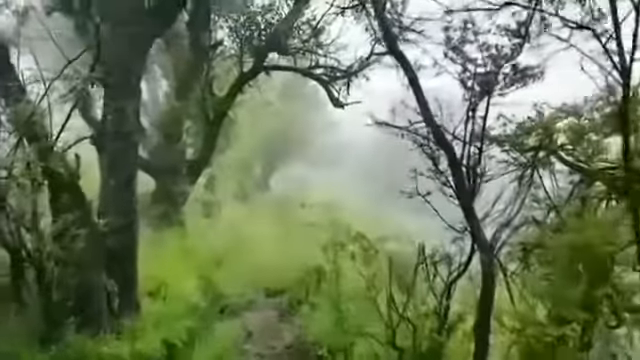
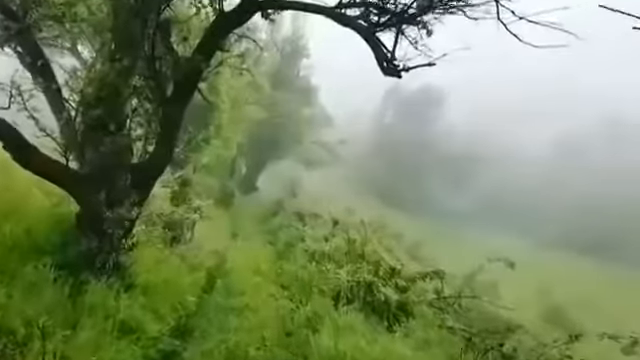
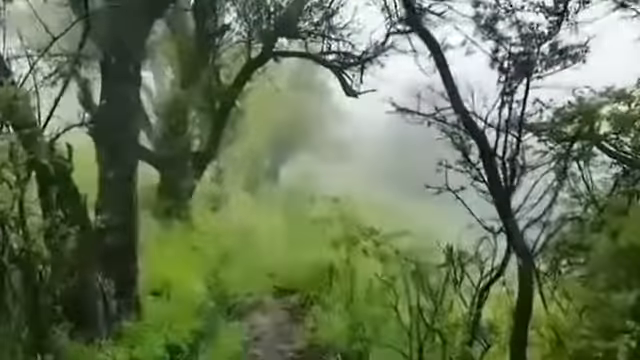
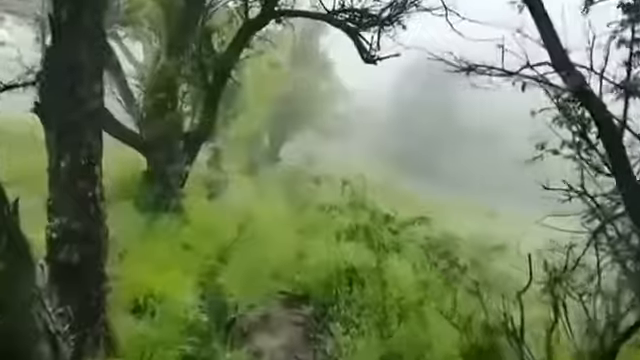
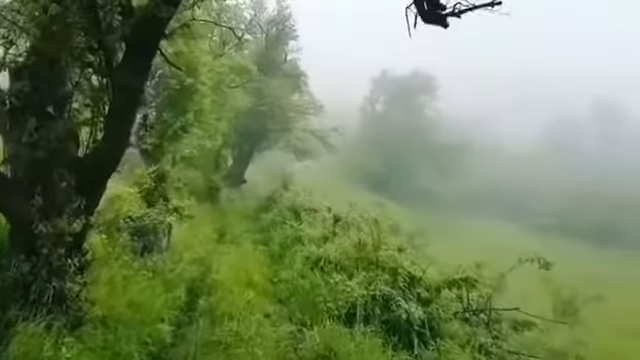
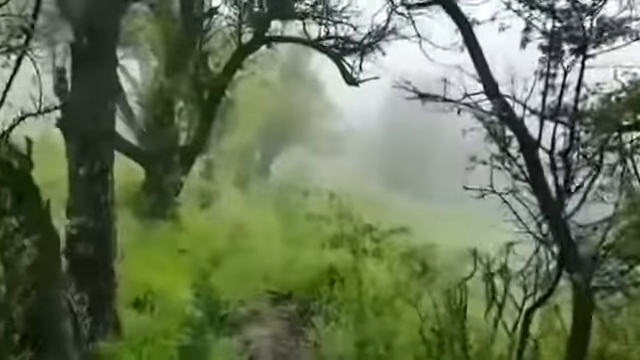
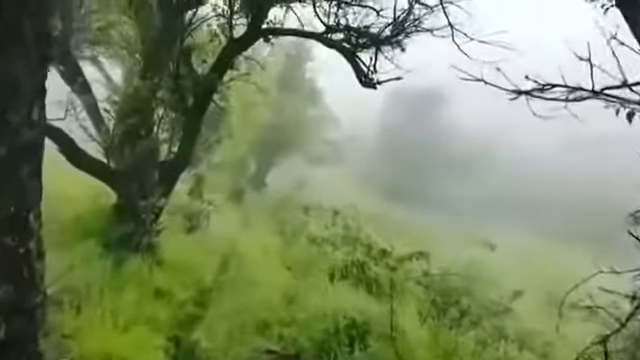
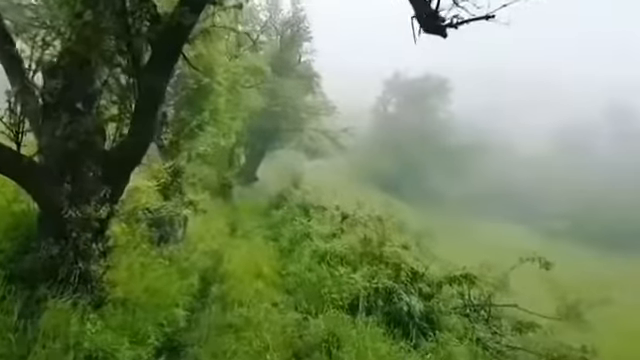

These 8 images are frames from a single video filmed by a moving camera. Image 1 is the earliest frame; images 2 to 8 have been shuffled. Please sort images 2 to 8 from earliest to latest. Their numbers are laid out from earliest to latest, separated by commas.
3, 6, 4, 7, 2, 8, 5
